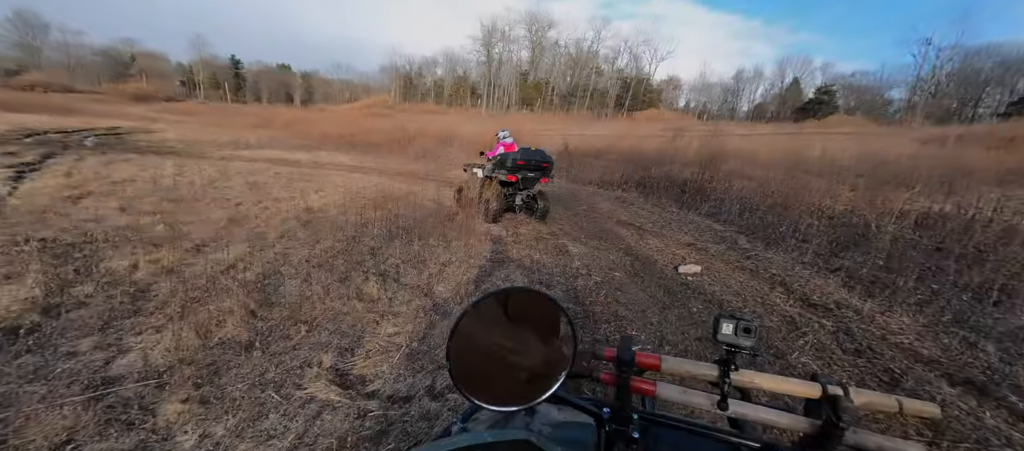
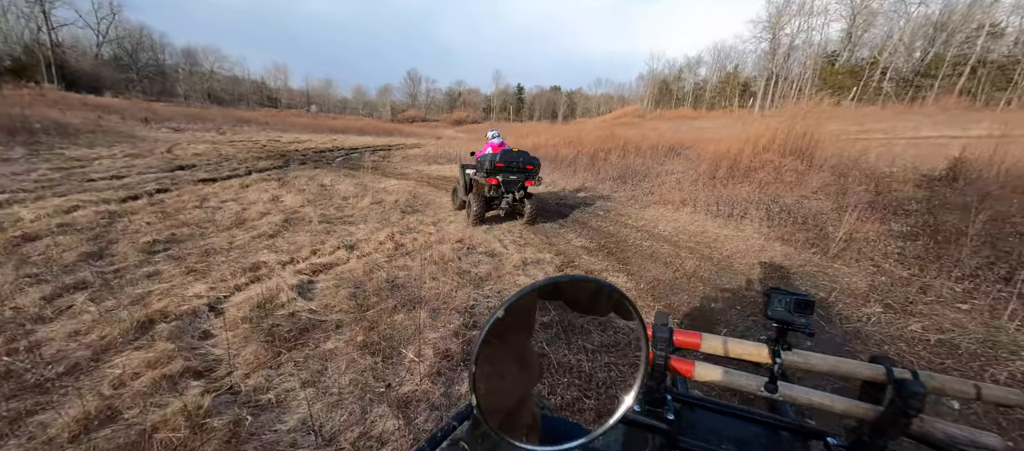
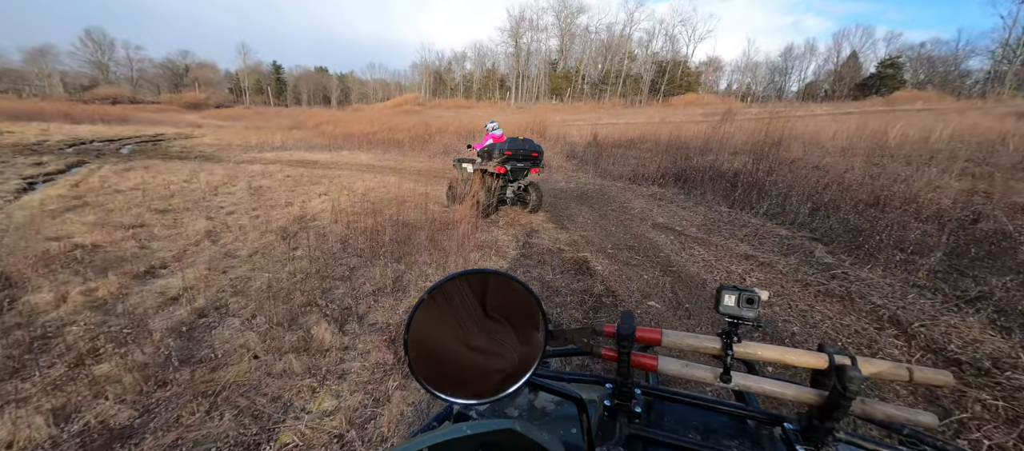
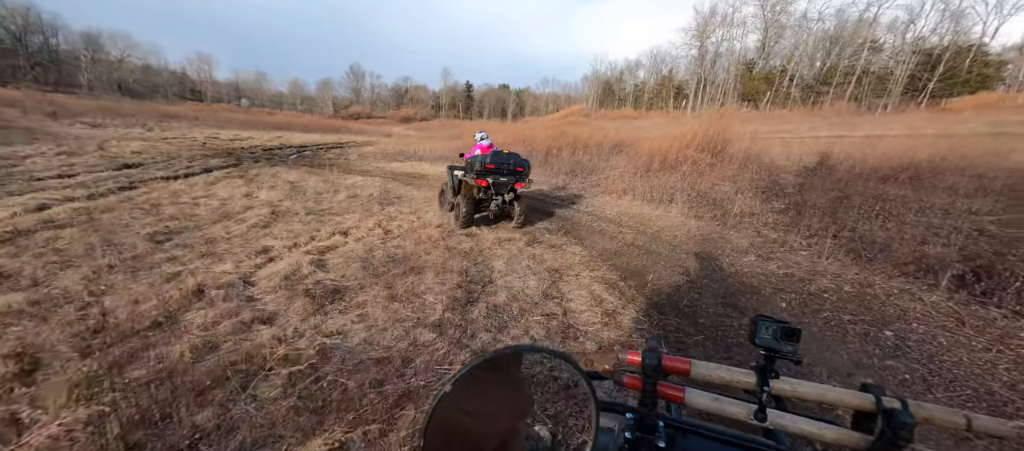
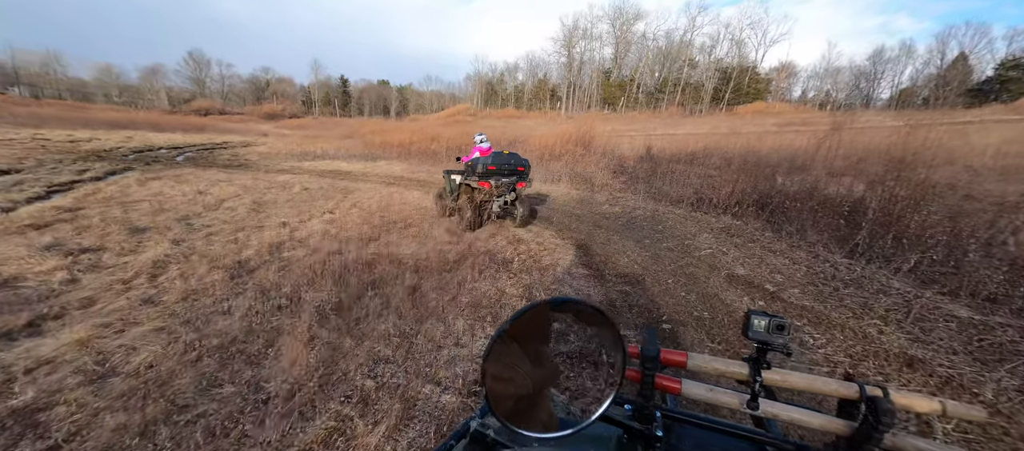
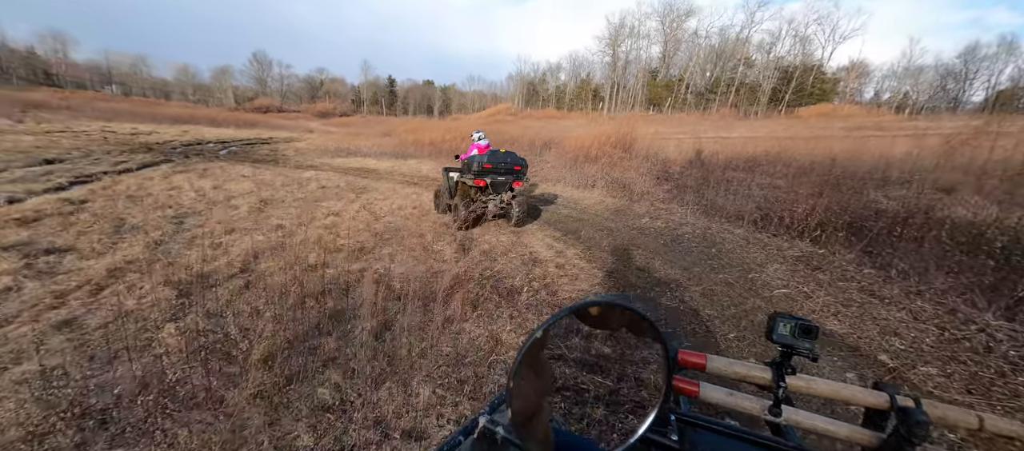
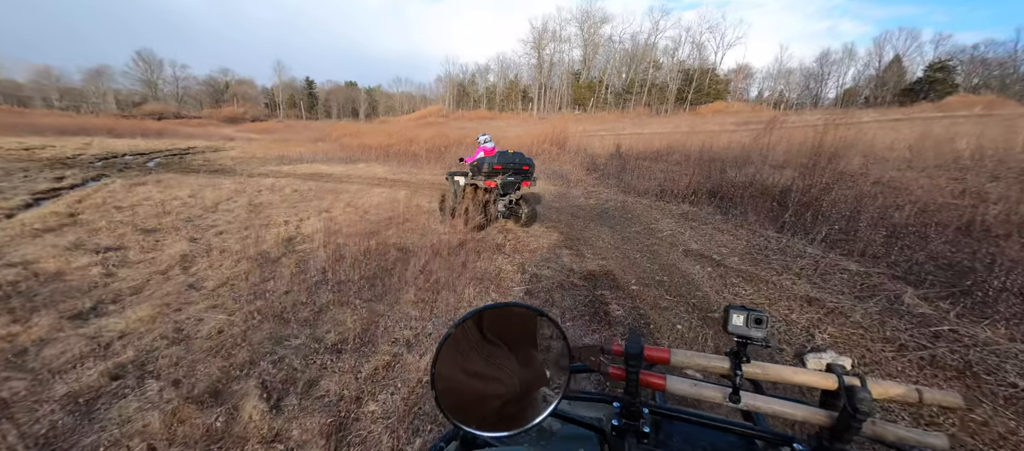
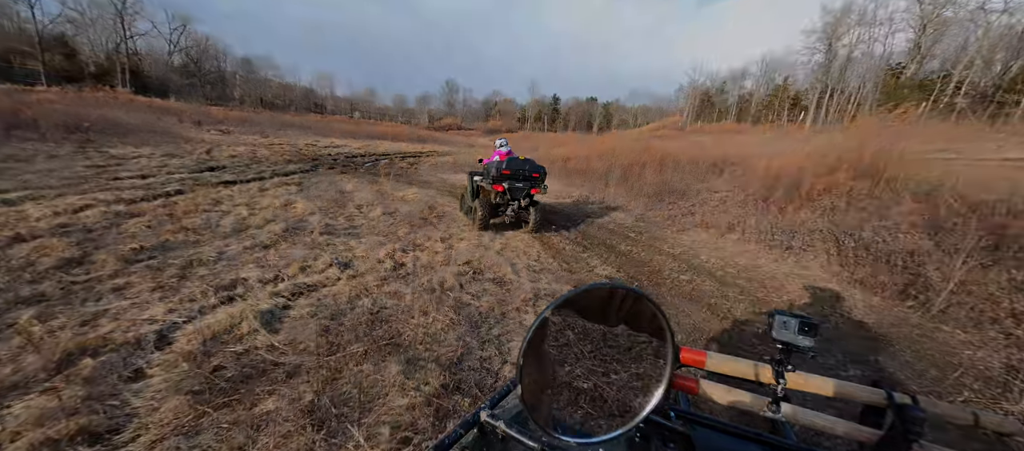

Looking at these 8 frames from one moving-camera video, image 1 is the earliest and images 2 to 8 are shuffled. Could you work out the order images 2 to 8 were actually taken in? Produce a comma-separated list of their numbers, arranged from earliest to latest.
3, 7, 5, 6, 4, 2, 8
